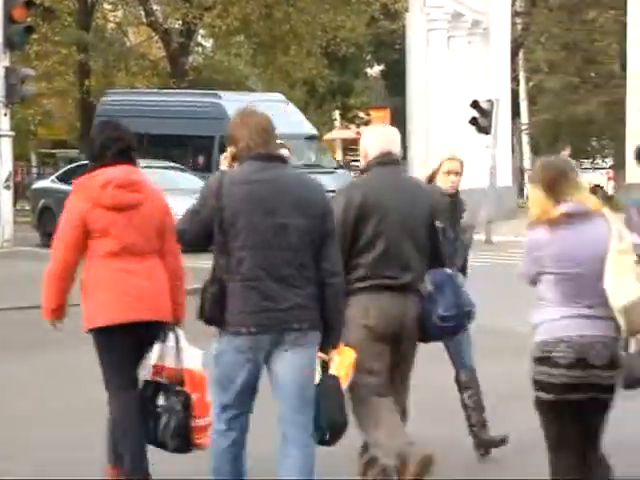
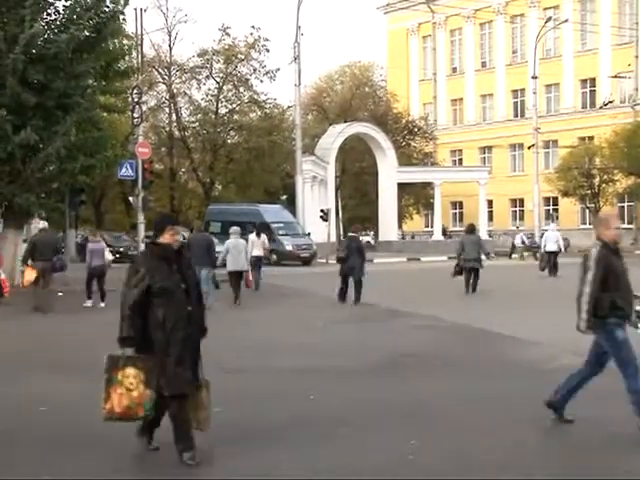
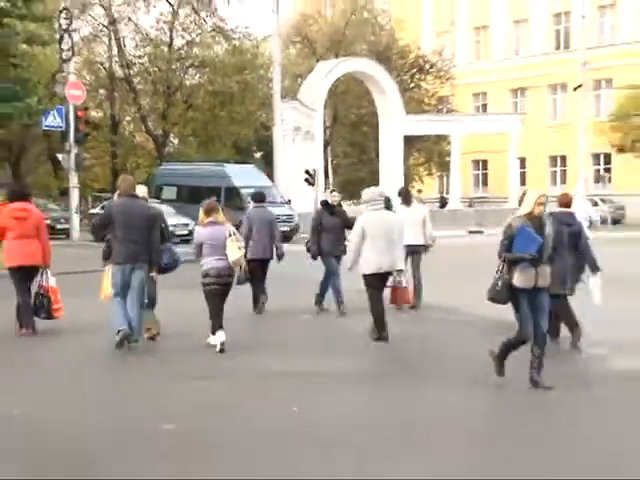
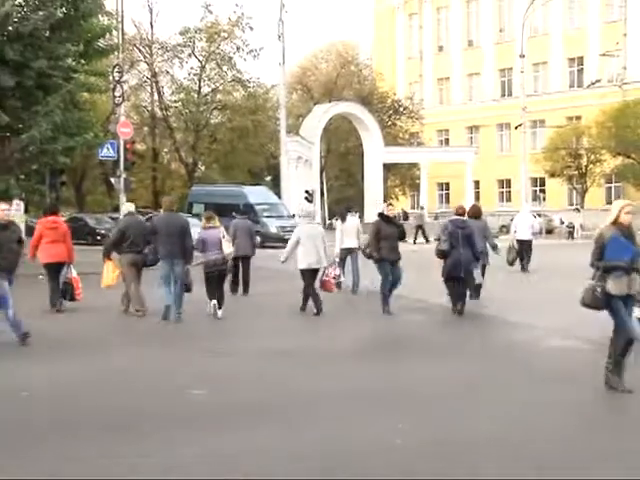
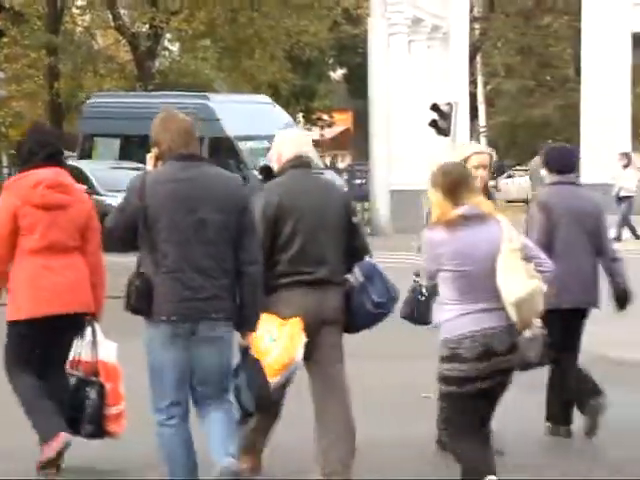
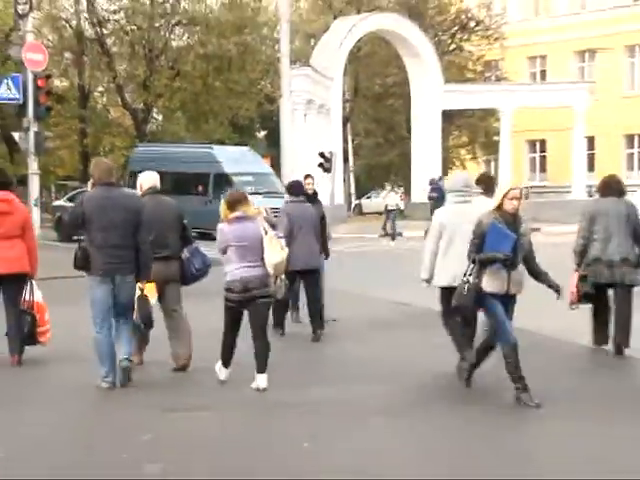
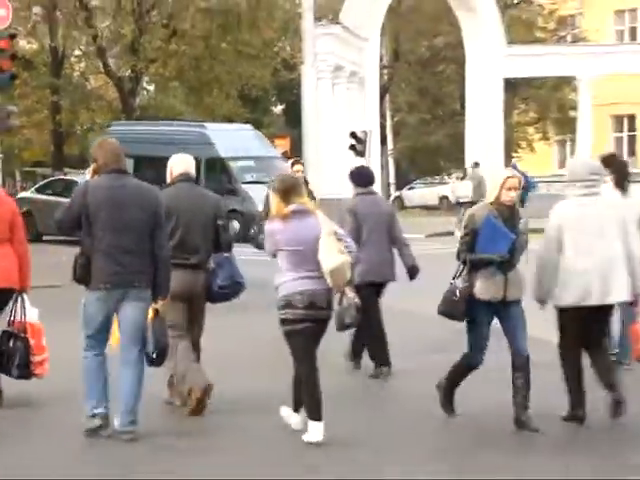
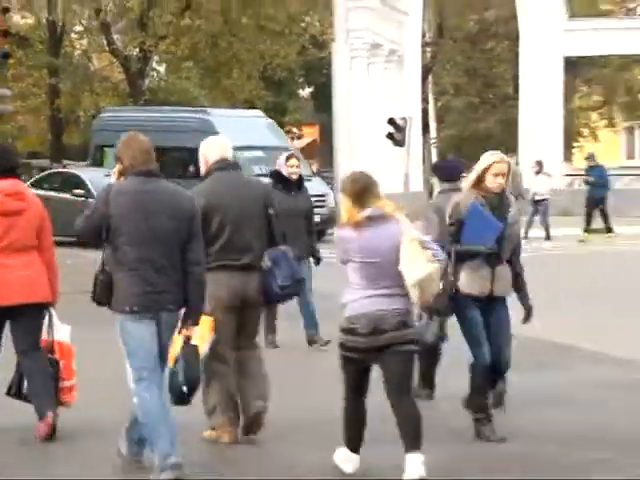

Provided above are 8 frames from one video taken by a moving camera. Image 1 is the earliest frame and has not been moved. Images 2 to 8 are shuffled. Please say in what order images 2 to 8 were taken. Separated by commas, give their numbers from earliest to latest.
5, 8, 7, 6, 3, 4, 2
